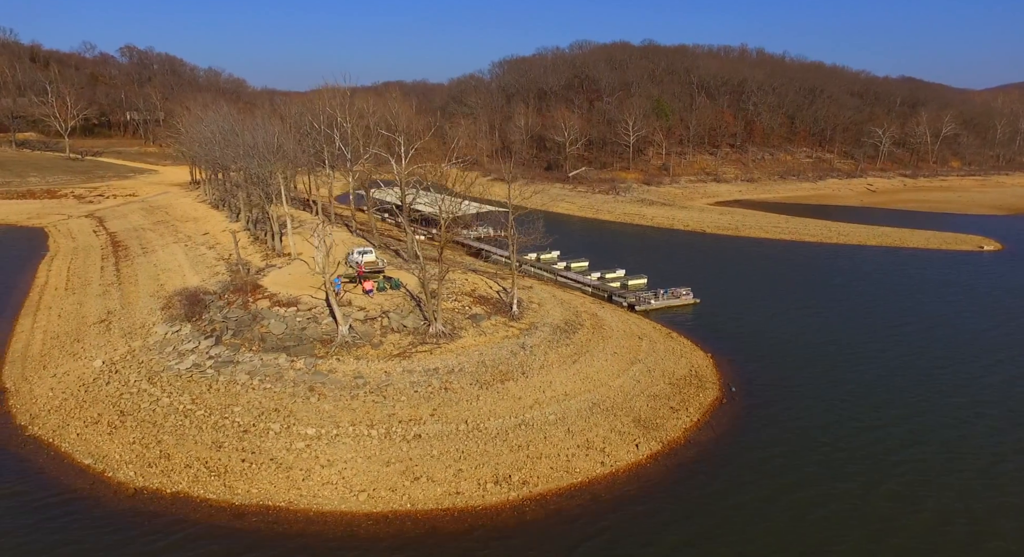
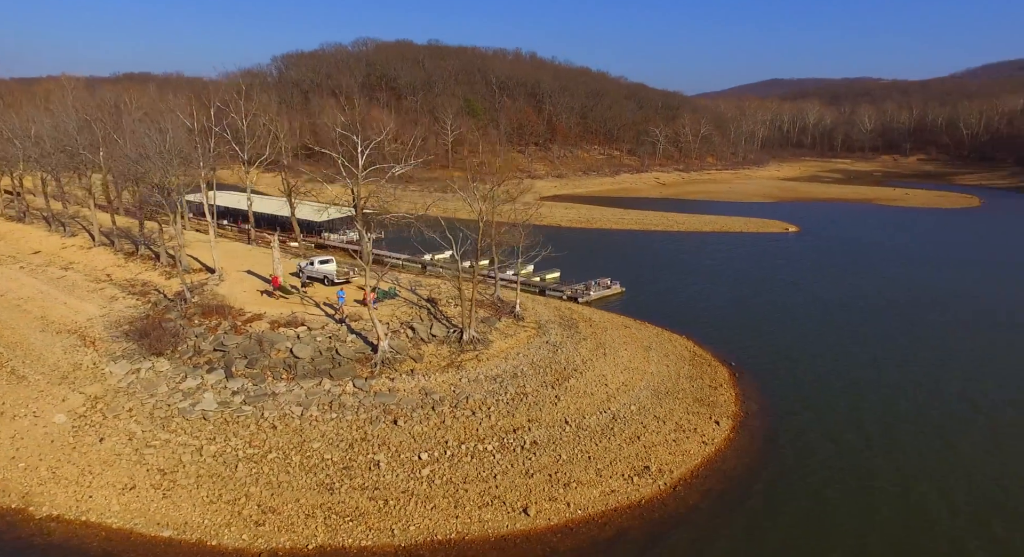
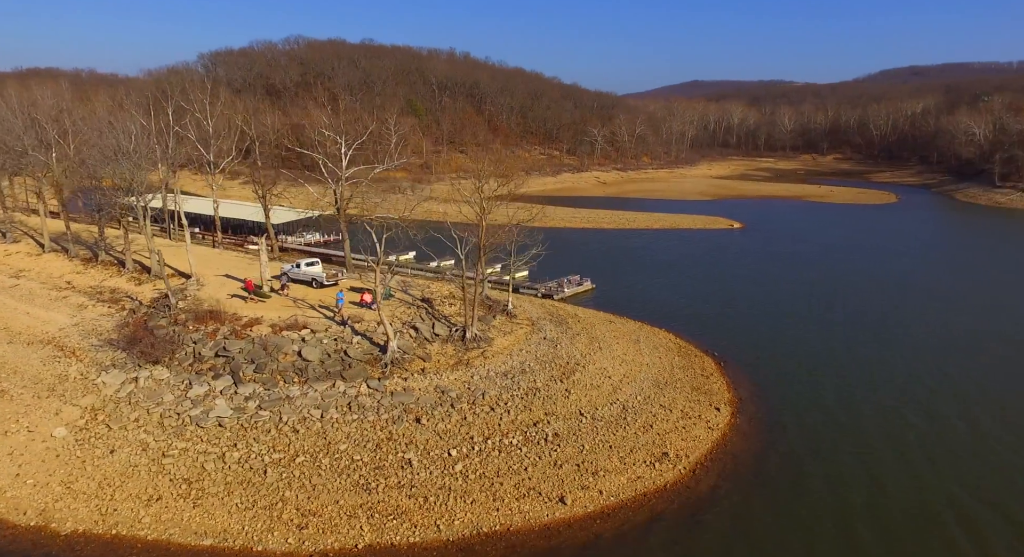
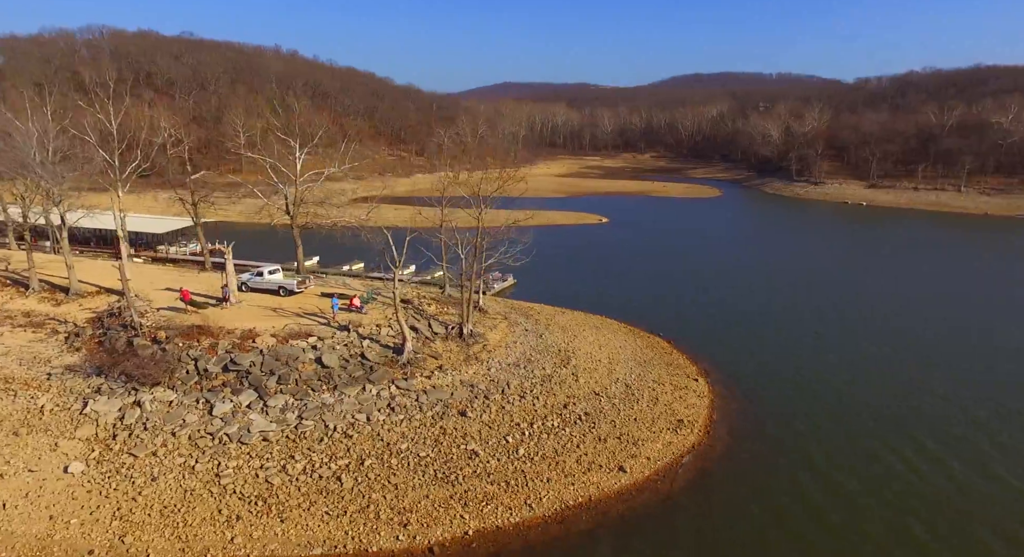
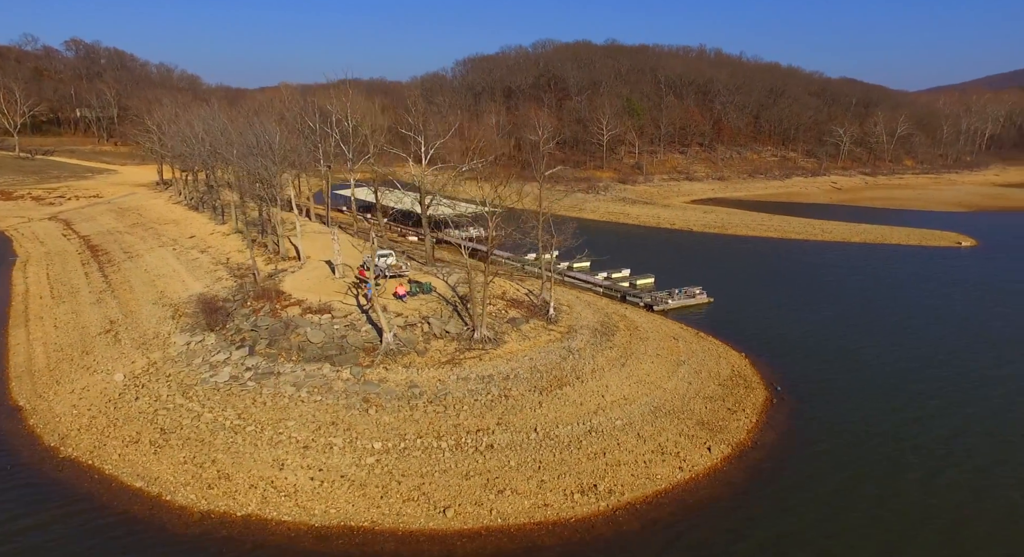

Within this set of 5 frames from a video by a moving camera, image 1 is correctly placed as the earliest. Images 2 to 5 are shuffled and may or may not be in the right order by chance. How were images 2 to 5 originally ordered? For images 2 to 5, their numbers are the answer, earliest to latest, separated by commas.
5, 2, 3, 4
